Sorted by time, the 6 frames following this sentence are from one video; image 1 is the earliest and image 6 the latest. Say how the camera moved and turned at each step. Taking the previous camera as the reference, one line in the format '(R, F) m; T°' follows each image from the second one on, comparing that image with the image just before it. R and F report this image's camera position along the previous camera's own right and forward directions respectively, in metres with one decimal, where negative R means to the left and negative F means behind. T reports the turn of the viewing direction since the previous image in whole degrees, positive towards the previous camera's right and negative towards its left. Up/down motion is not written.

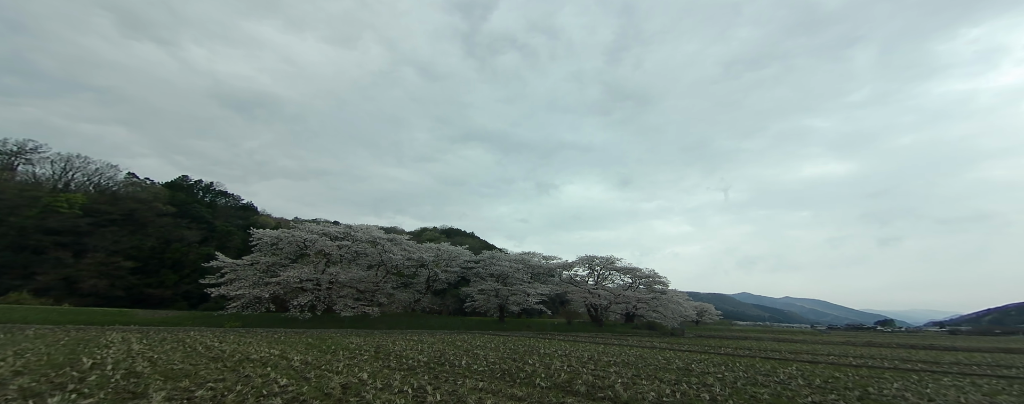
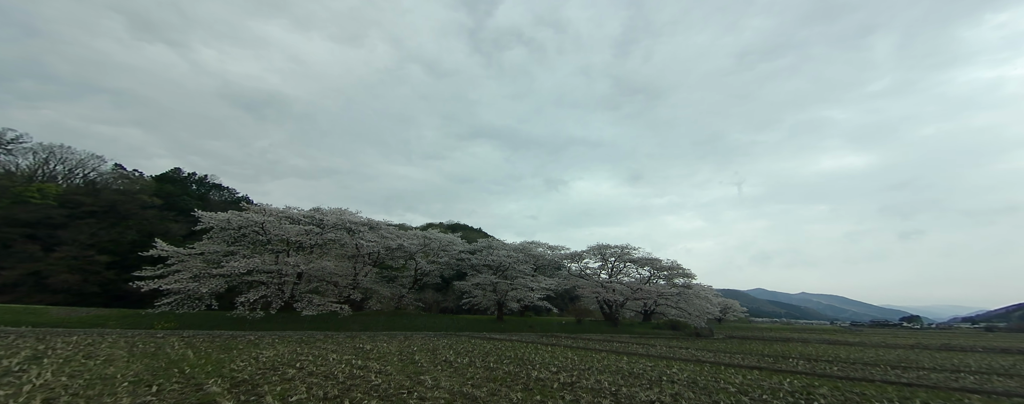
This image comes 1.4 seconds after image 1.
(+0.8, +4.6) m; -1°
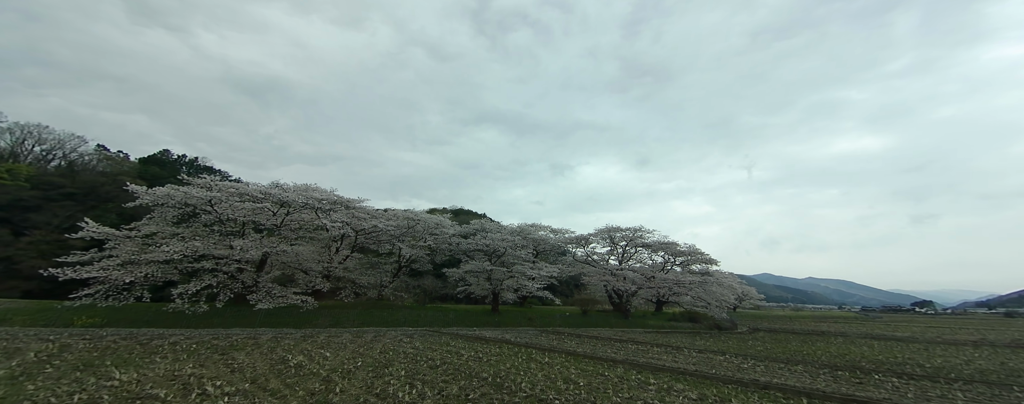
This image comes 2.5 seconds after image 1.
(+0.6, +3.6) m; -1°
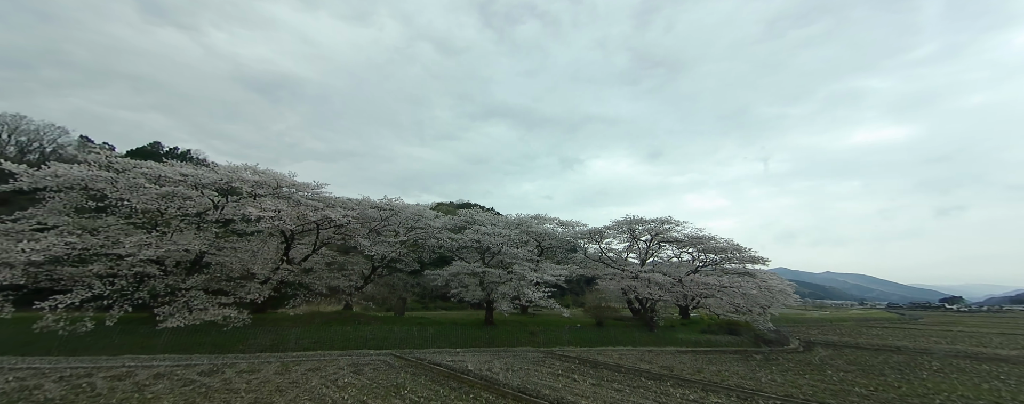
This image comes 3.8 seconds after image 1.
(+0.7, +4.7) m; -2°
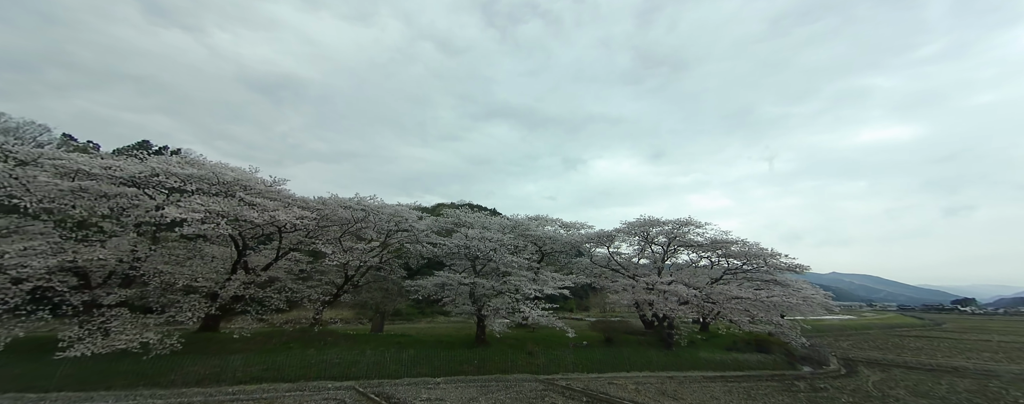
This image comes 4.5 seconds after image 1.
(+0.4, +2.8) m; 0°
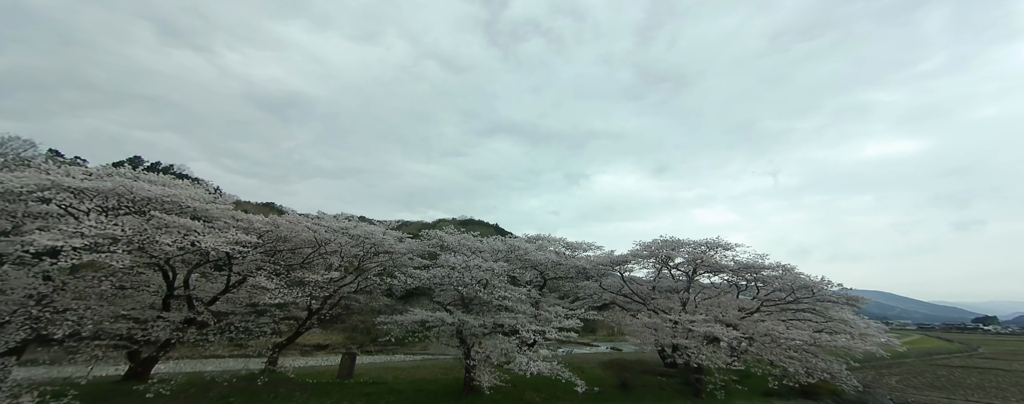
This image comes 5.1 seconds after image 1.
(+0.3, +2.7) m; -1°
